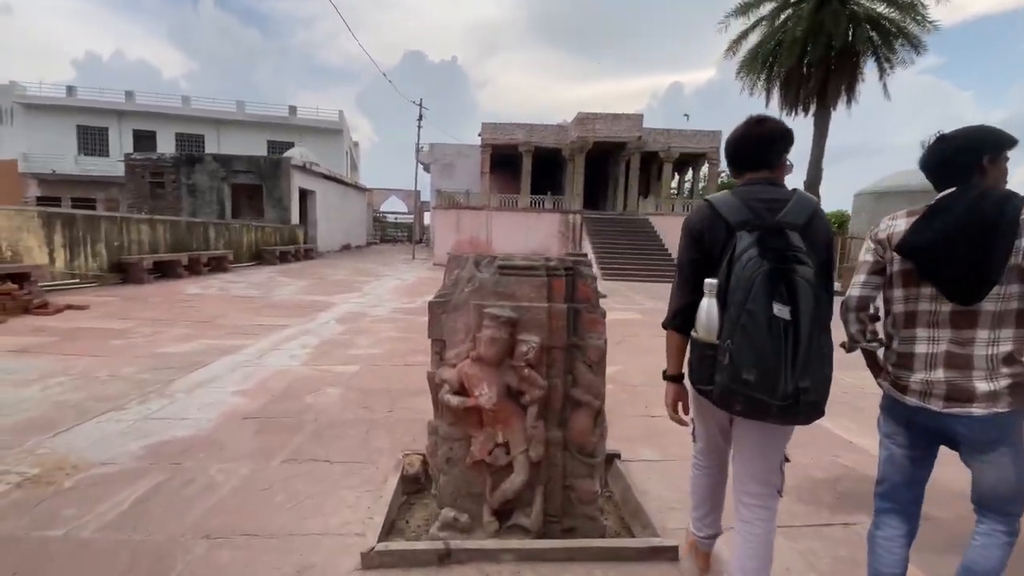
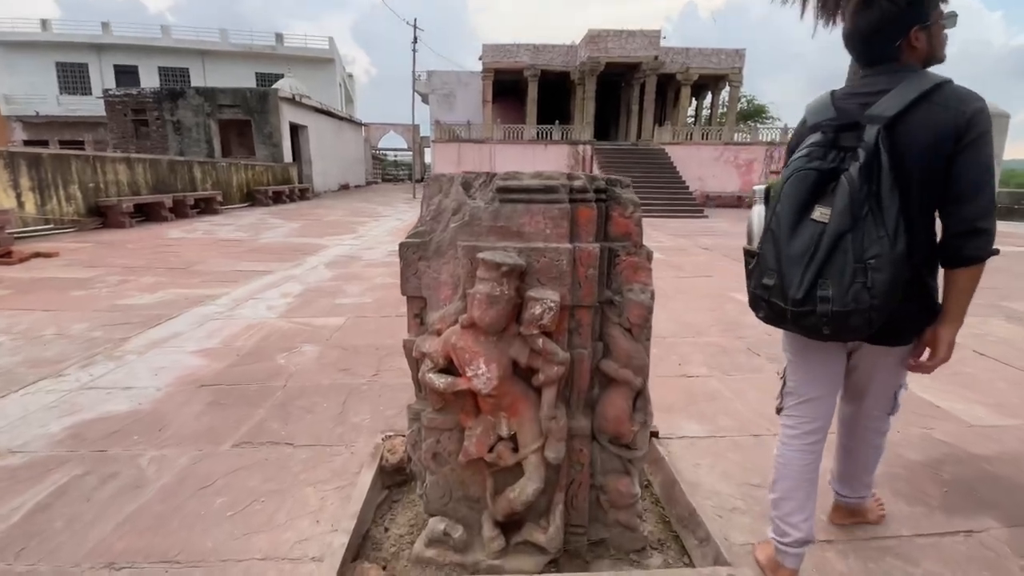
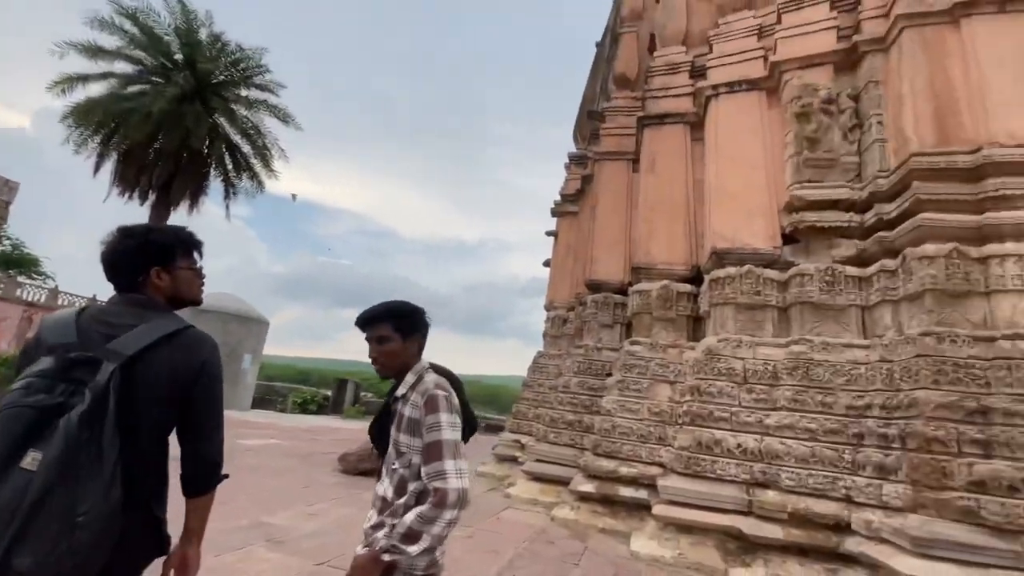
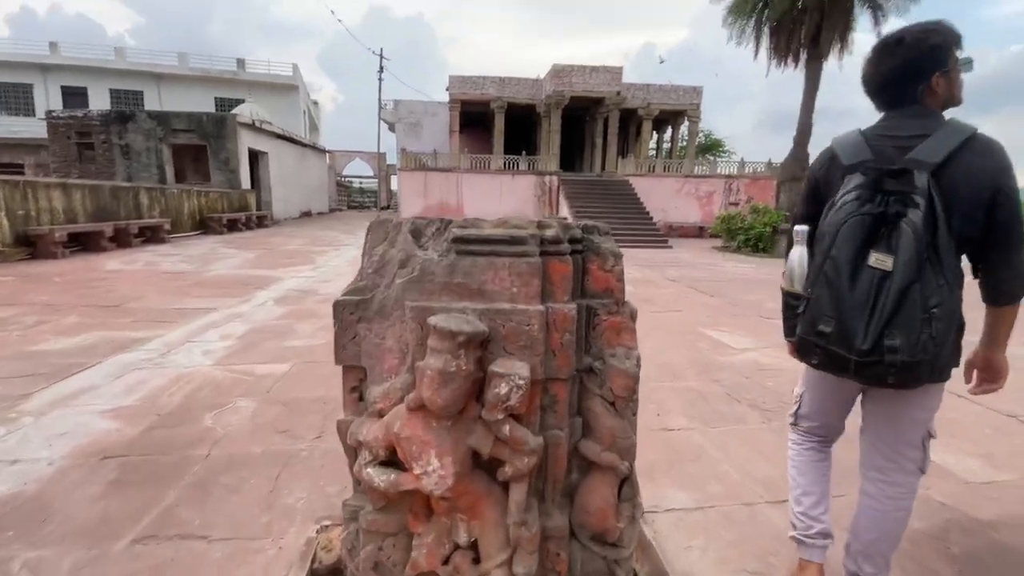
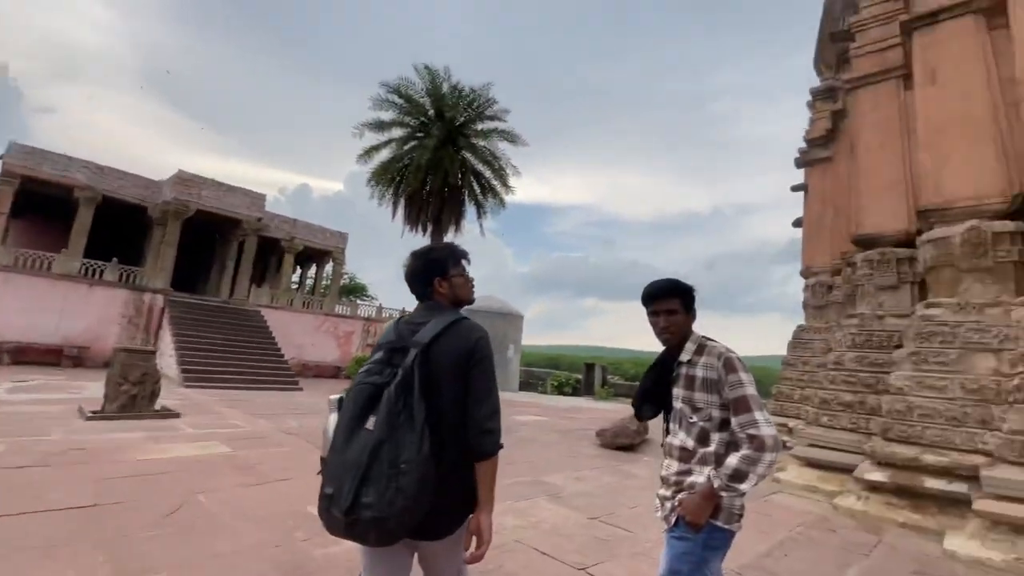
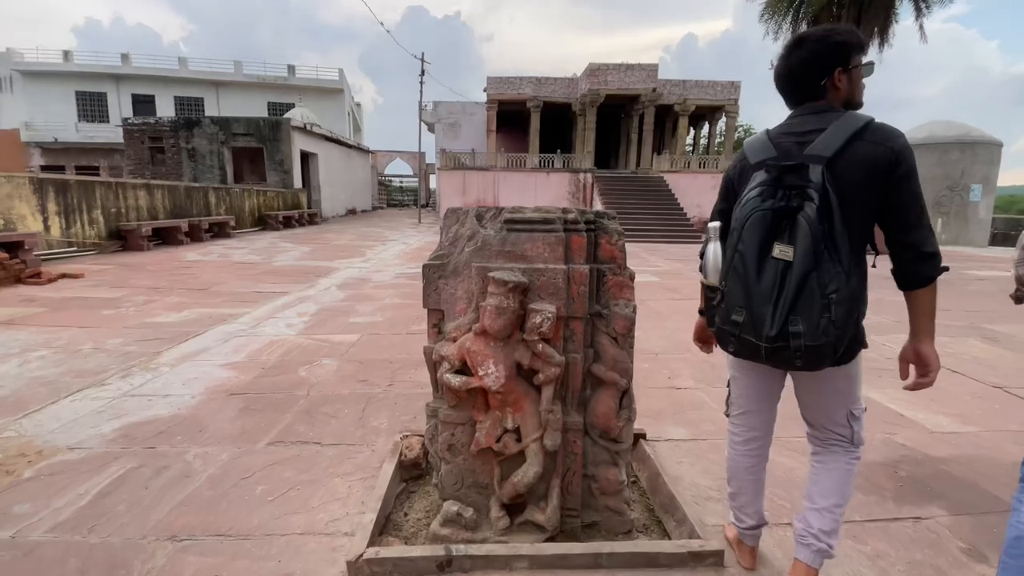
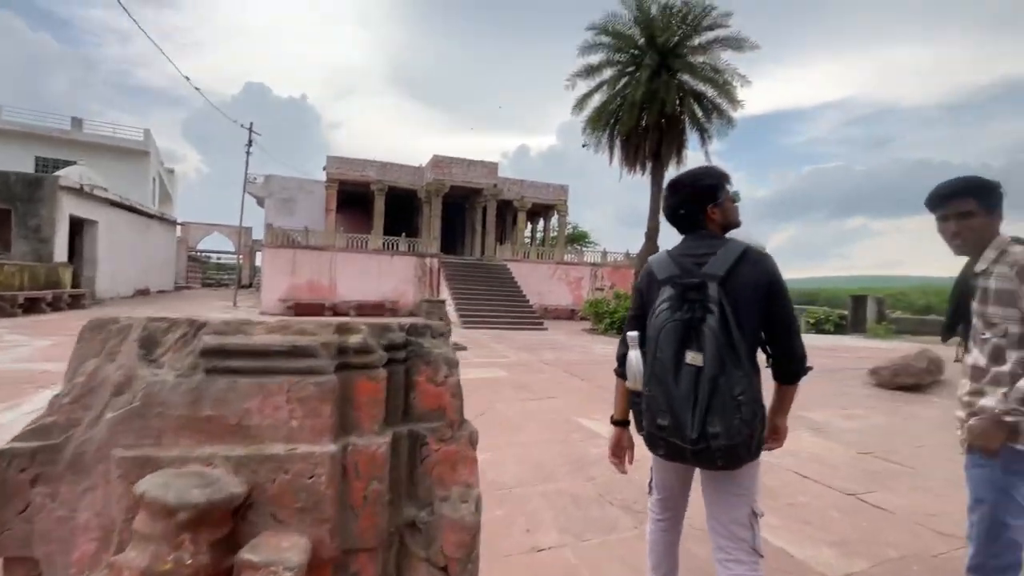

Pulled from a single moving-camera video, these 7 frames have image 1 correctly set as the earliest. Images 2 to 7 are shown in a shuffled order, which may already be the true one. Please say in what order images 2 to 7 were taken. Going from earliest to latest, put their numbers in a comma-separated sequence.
6, 2, 4, 7, 5, 3
